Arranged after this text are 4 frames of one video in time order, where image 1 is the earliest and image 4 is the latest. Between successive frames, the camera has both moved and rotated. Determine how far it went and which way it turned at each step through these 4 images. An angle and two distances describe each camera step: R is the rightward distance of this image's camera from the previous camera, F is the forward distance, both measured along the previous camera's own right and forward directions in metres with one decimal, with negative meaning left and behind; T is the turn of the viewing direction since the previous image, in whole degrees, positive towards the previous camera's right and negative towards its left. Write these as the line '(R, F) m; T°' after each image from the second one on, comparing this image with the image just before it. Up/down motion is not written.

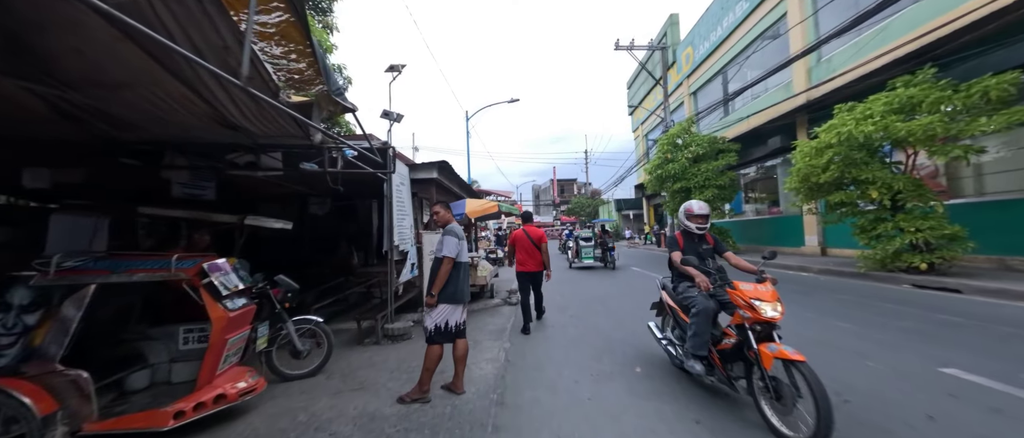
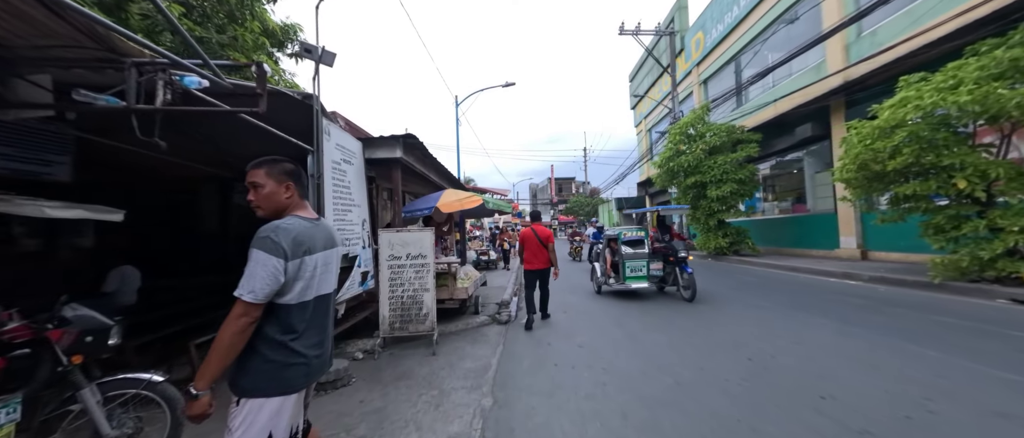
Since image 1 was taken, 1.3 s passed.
(+0.1, +1.8) m; +1°
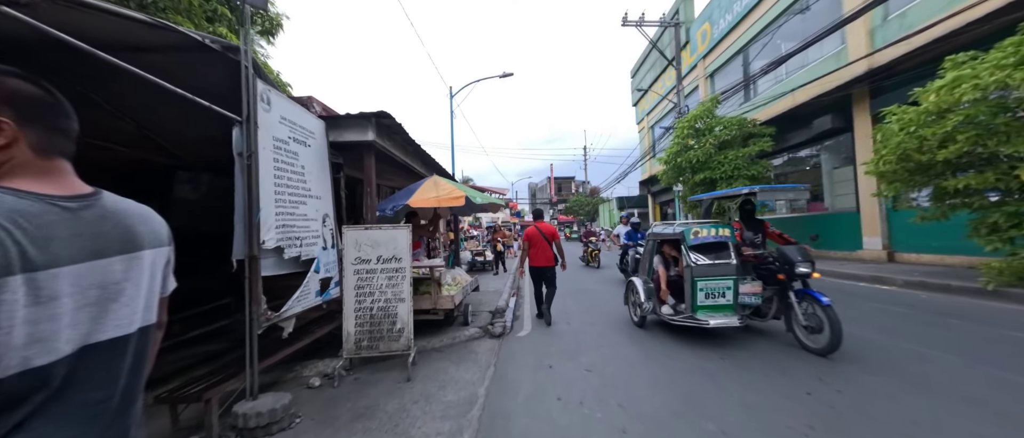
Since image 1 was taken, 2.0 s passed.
(+0.1, +0.9) m; 0°
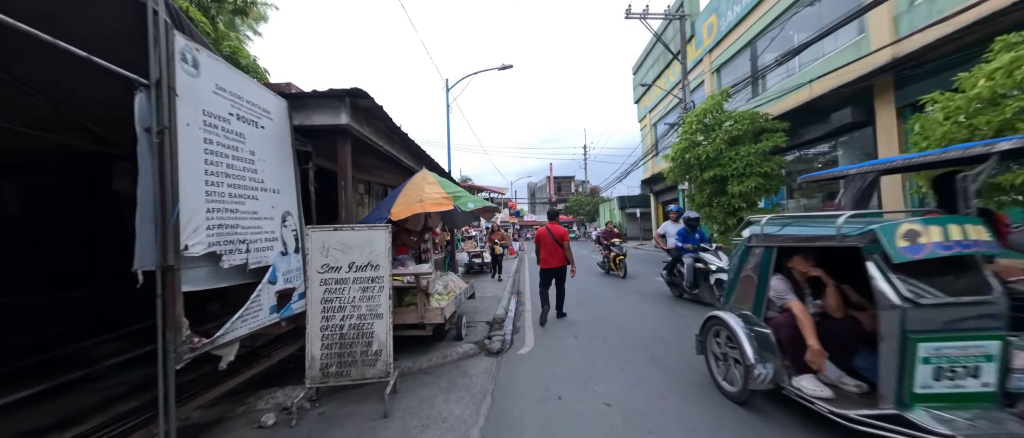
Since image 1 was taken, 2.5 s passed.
(0.0, +0.7) m; 0°
